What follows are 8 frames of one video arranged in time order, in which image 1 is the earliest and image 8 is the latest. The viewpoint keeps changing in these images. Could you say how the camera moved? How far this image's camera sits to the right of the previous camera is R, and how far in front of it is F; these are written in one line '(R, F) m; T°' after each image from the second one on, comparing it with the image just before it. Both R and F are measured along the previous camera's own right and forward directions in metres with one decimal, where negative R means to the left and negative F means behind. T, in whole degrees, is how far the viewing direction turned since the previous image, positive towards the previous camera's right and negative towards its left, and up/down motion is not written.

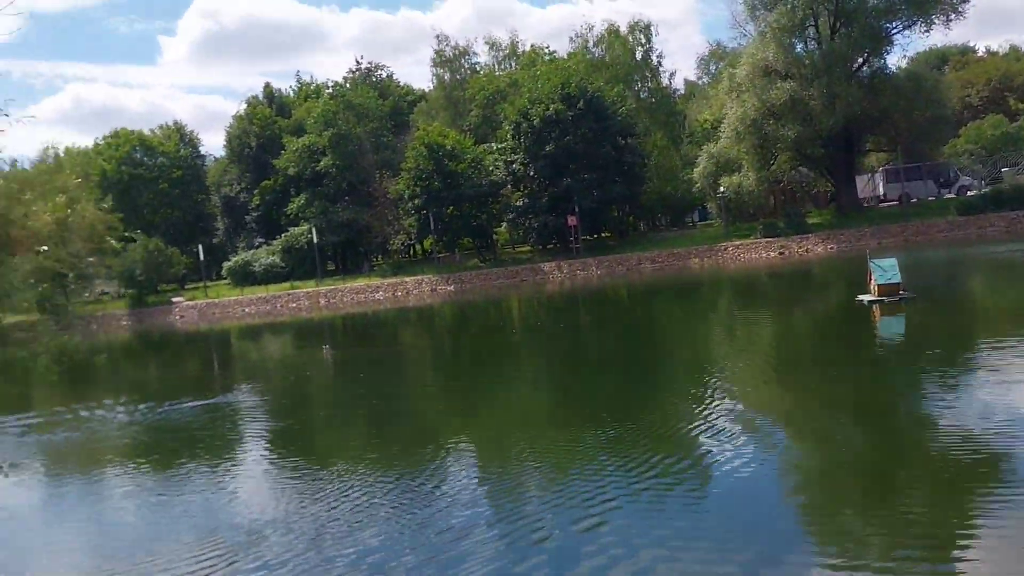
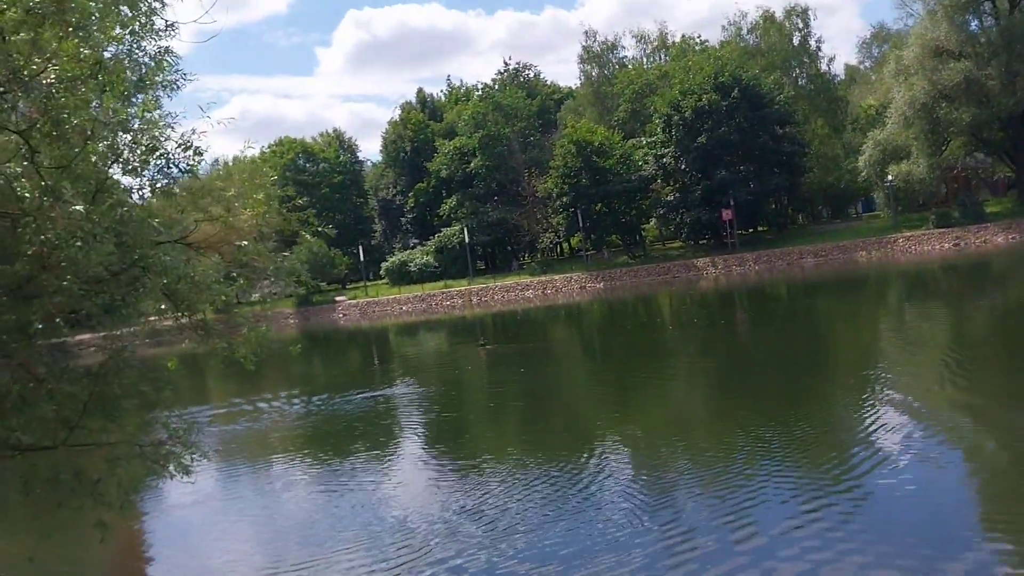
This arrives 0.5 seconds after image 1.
(+0.3, +0.3) m; -10°
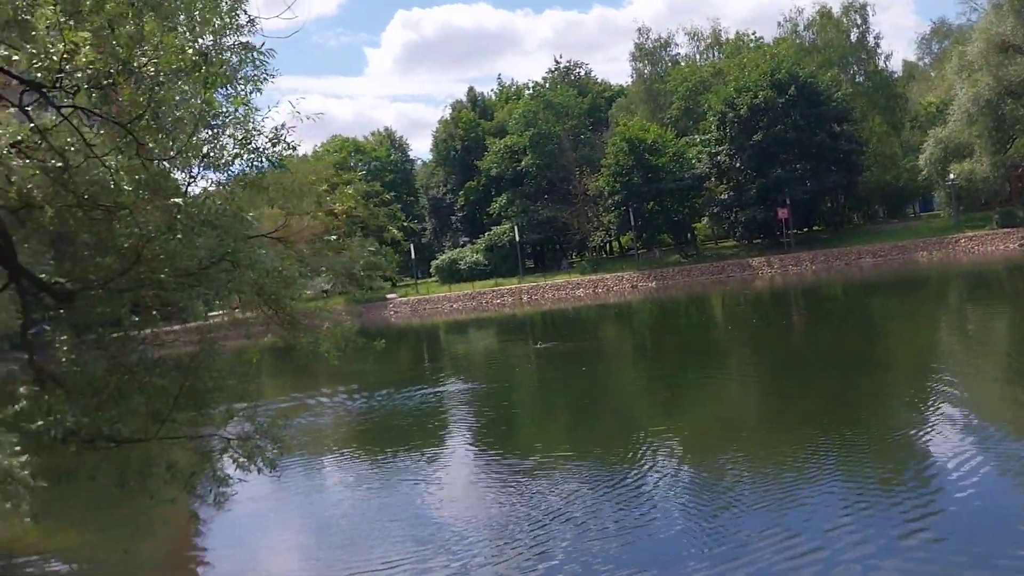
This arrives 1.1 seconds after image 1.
(-0.2, 0.0) m; -3°
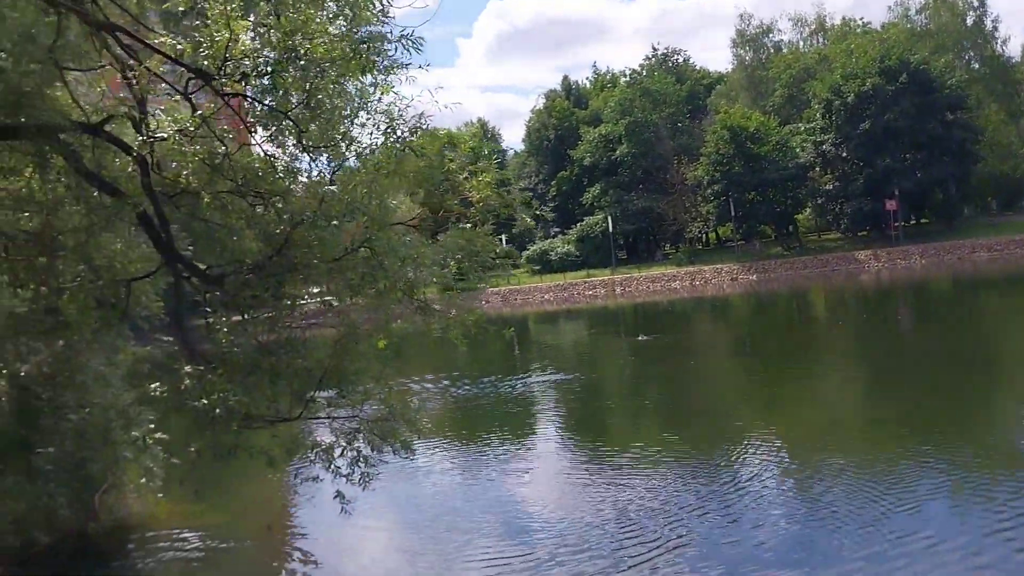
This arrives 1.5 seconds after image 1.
(-0.3, +0.1) m; -5°
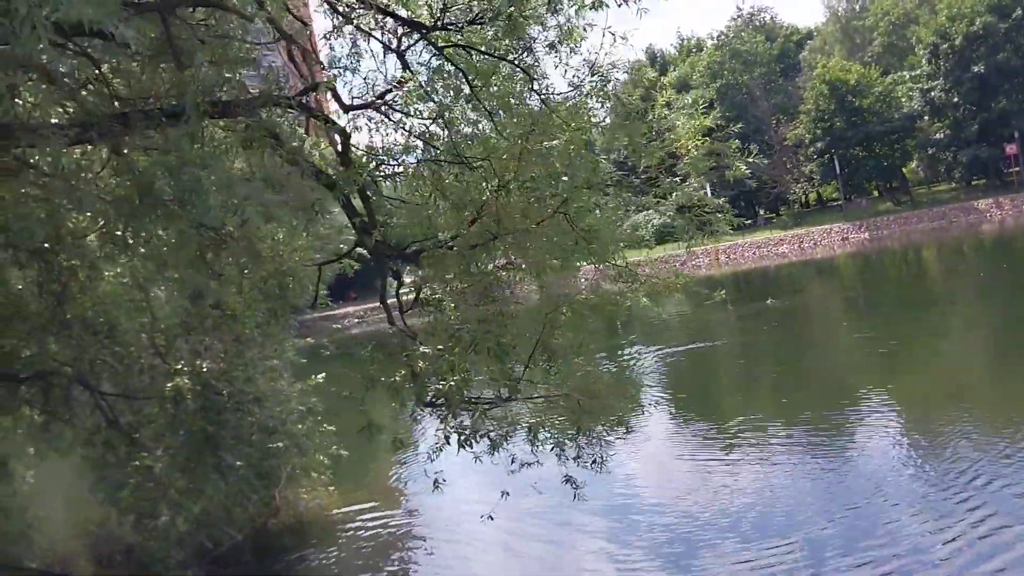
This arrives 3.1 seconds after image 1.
(-0.7, +0.4) m; -5°
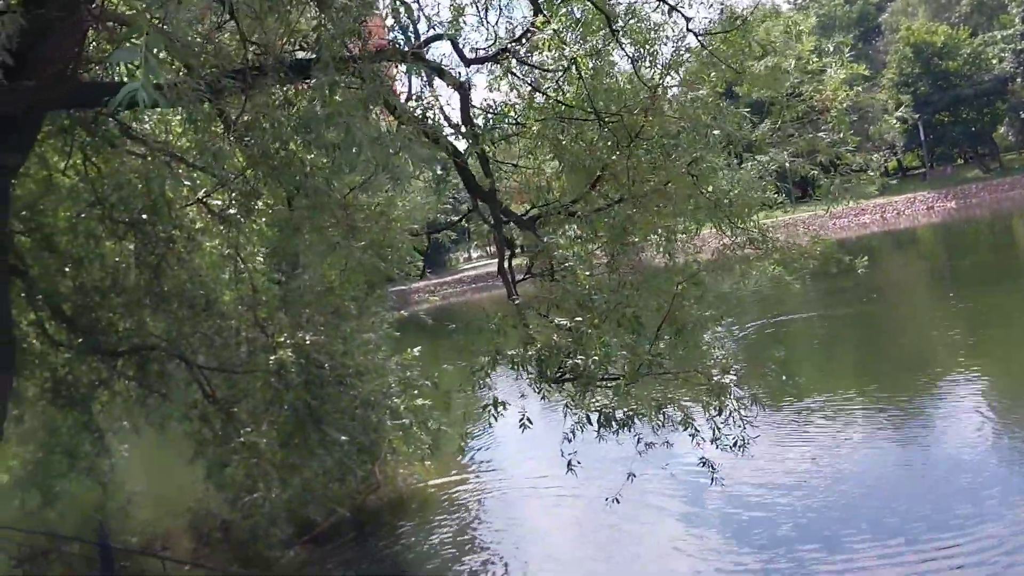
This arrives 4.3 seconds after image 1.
(-0.3, +0.3) m; -4°
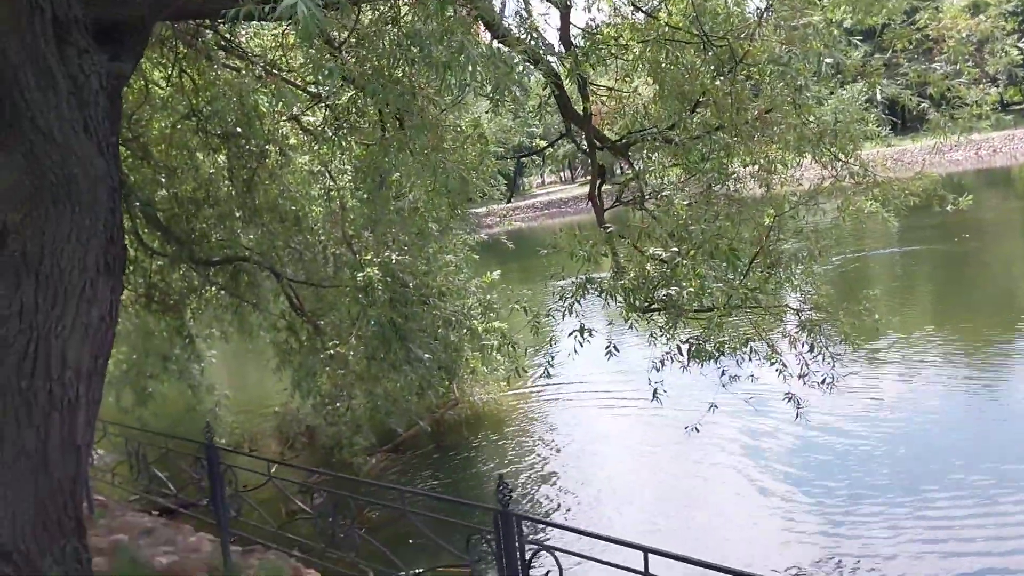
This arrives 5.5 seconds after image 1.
(-0.1, 0.0) m; -4°
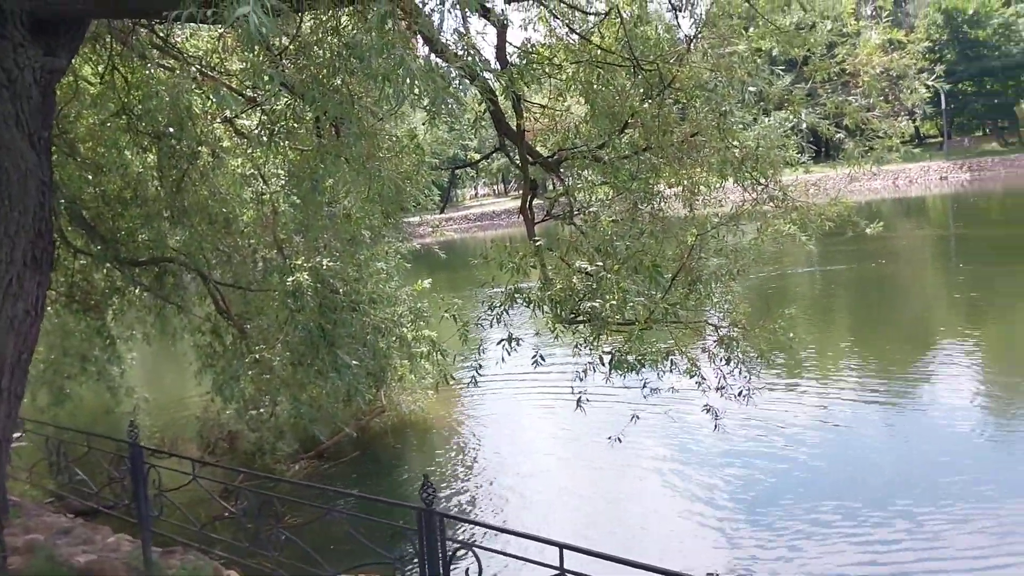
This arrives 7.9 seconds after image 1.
(0.0, -0.1) m; +4°
